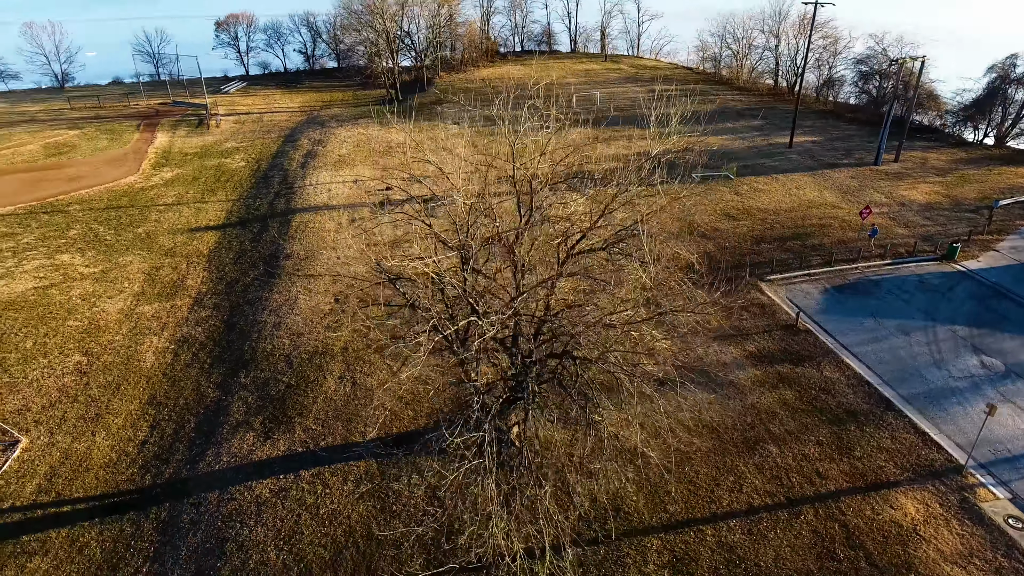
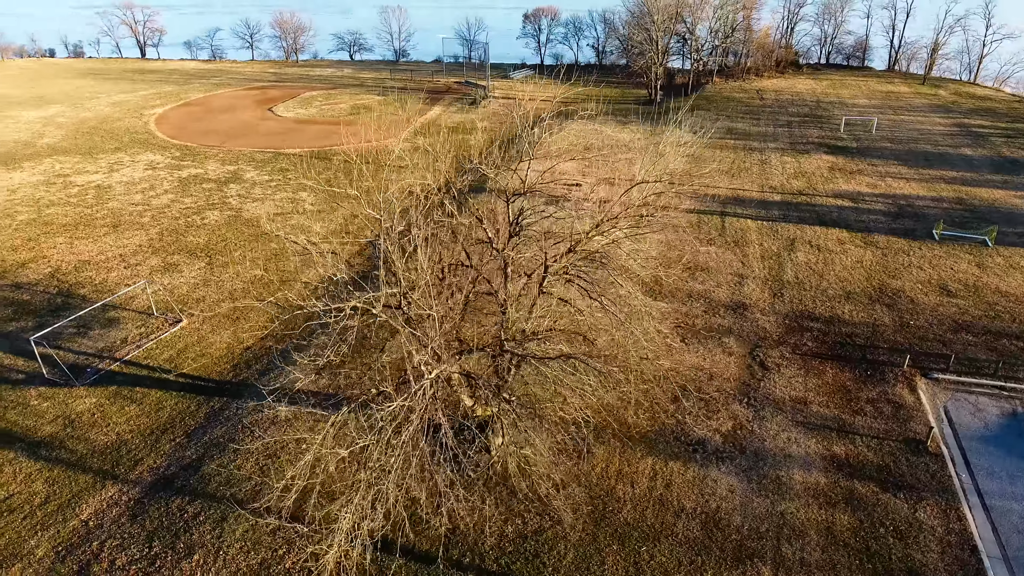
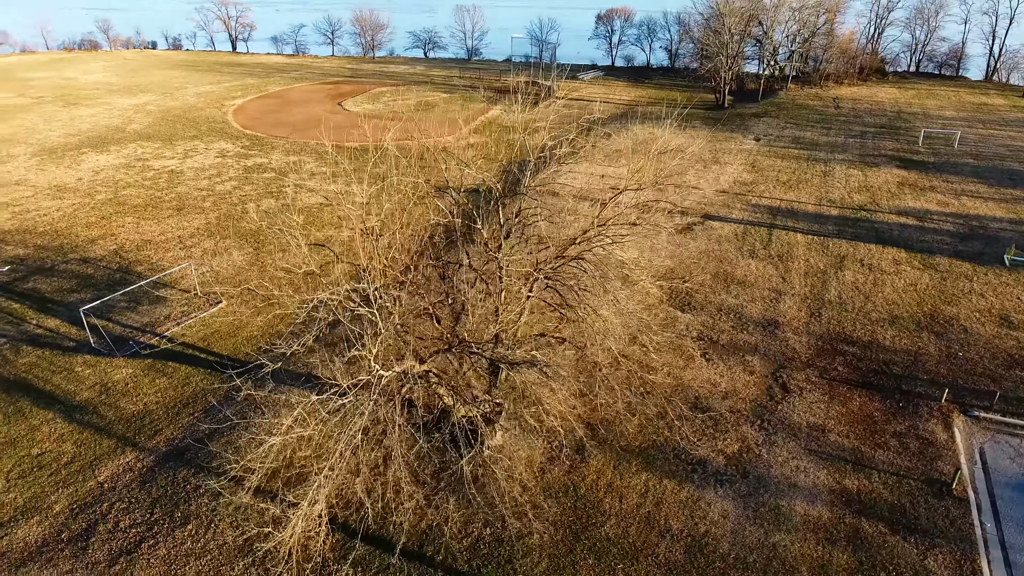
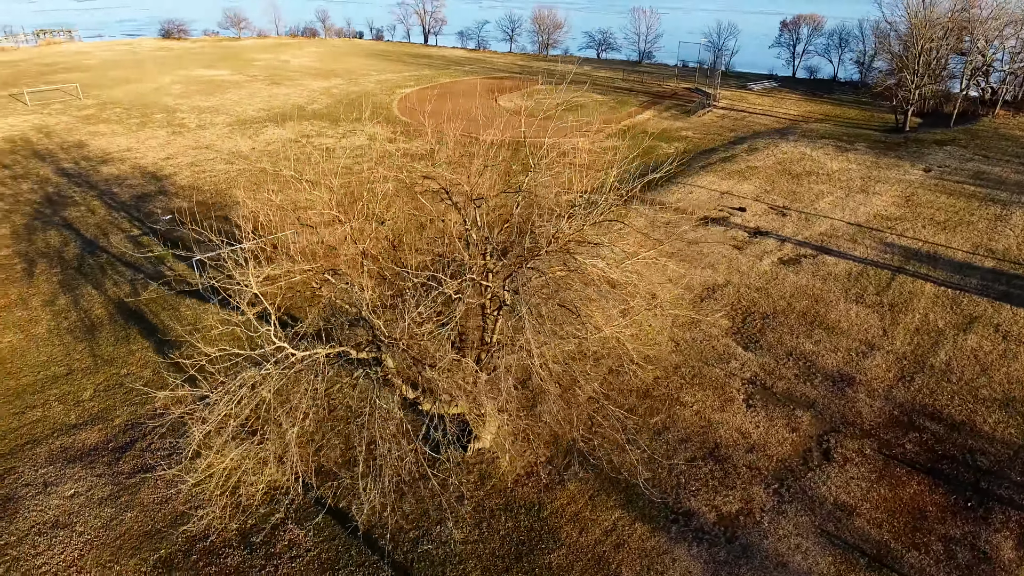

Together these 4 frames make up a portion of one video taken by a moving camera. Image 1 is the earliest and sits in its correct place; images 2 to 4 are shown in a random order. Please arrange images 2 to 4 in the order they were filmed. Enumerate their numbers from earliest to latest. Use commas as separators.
2, 3, 4
